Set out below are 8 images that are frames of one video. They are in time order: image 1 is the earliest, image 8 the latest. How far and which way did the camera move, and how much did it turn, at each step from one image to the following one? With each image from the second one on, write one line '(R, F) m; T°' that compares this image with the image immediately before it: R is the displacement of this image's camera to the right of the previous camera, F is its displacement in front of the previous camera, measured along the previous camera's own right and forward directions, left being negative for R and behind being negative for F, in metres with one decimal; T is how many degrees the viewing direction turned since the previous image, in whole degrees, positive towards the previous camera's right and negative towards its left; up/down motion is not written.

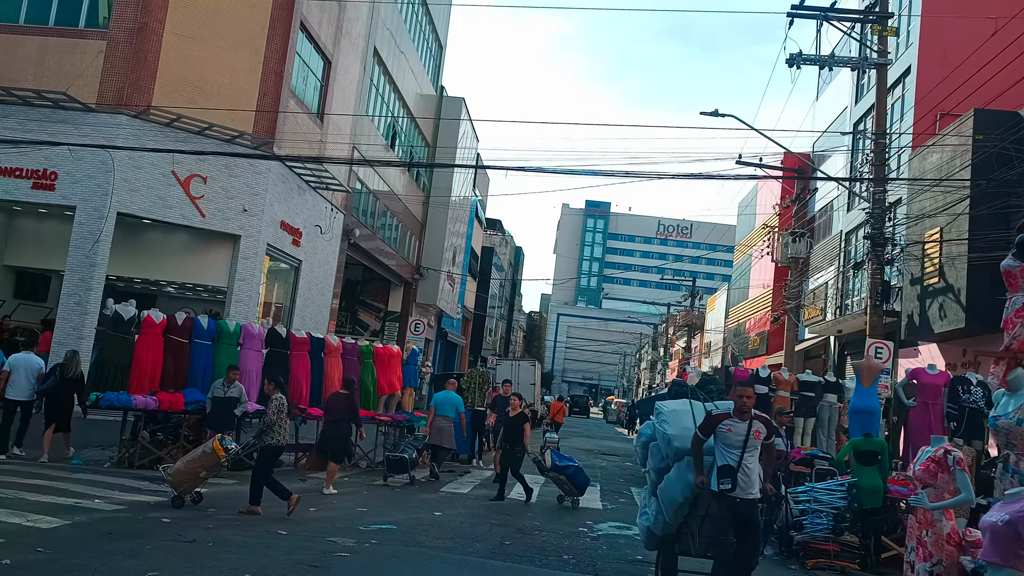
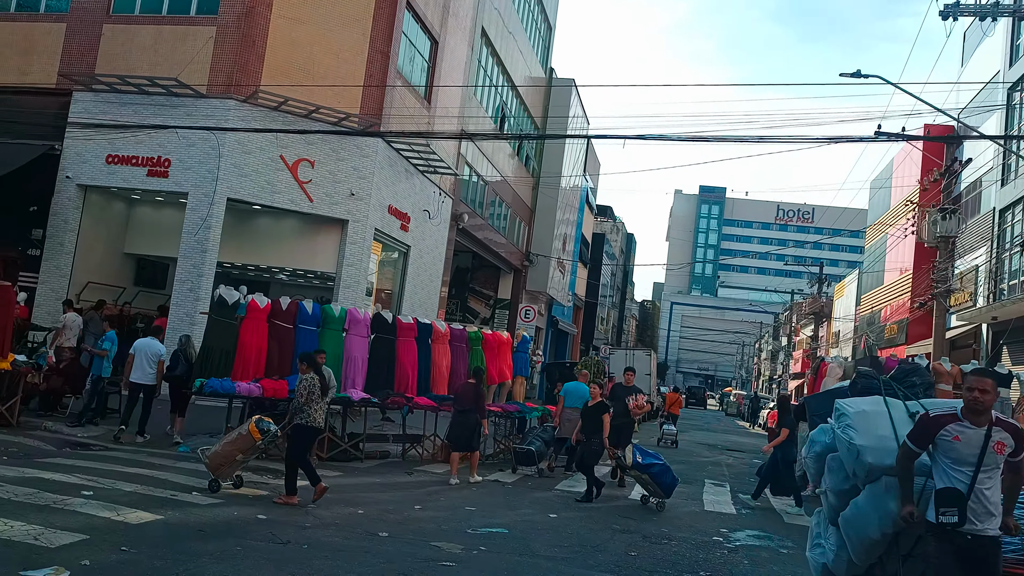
(-0.2, +1.1) m; -8°
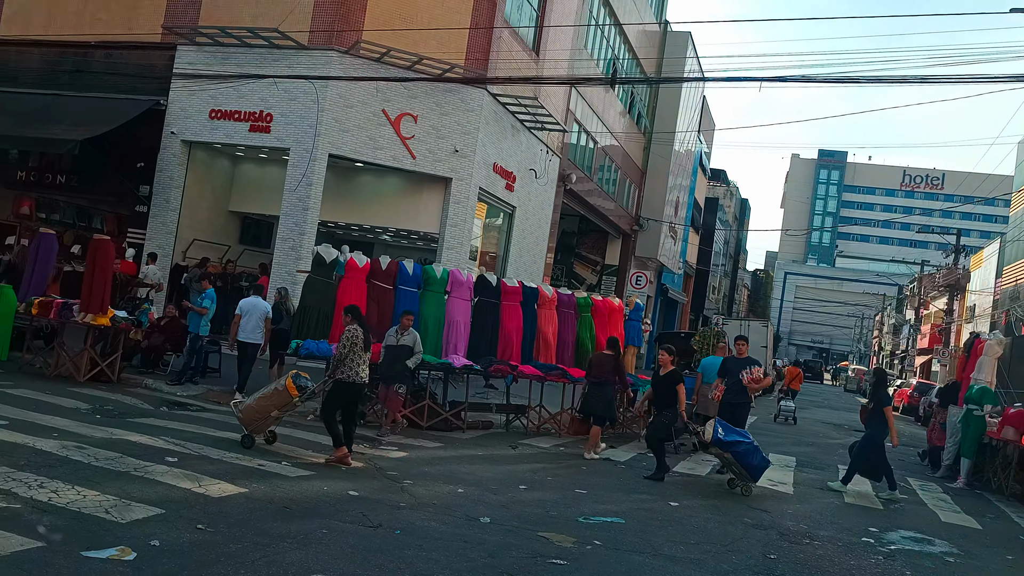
(-0.2, +1.1) m; -7°
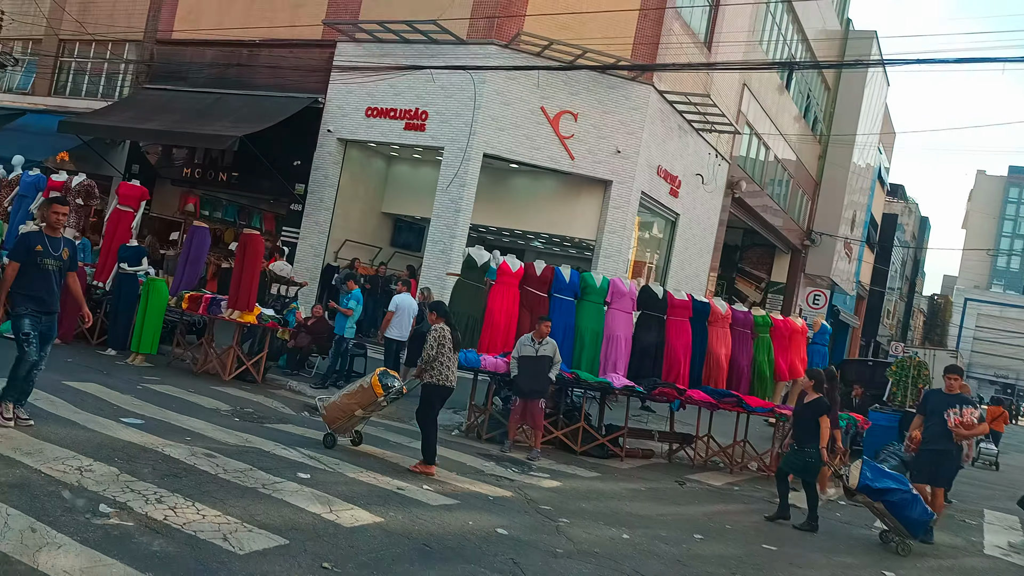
(-0.4, +1.2) m; -10°
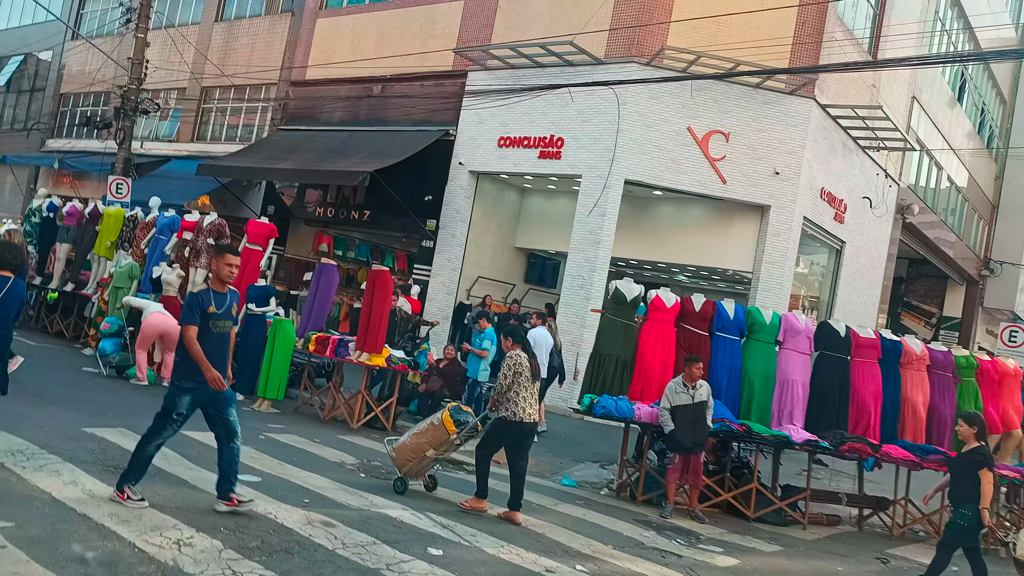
(-0.3, +1.2) m; -9°
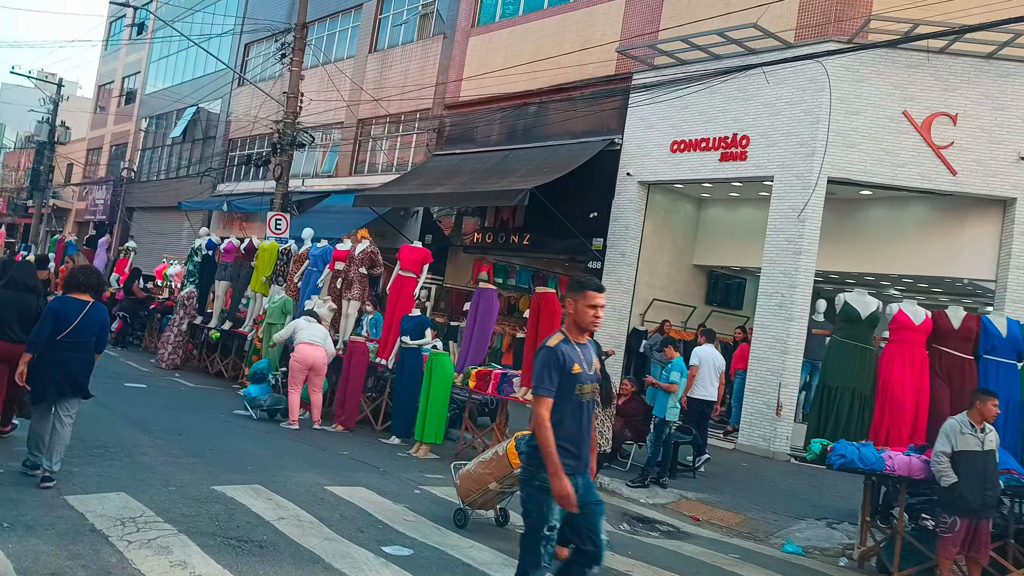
(-0.4, +1.6) m; -11°
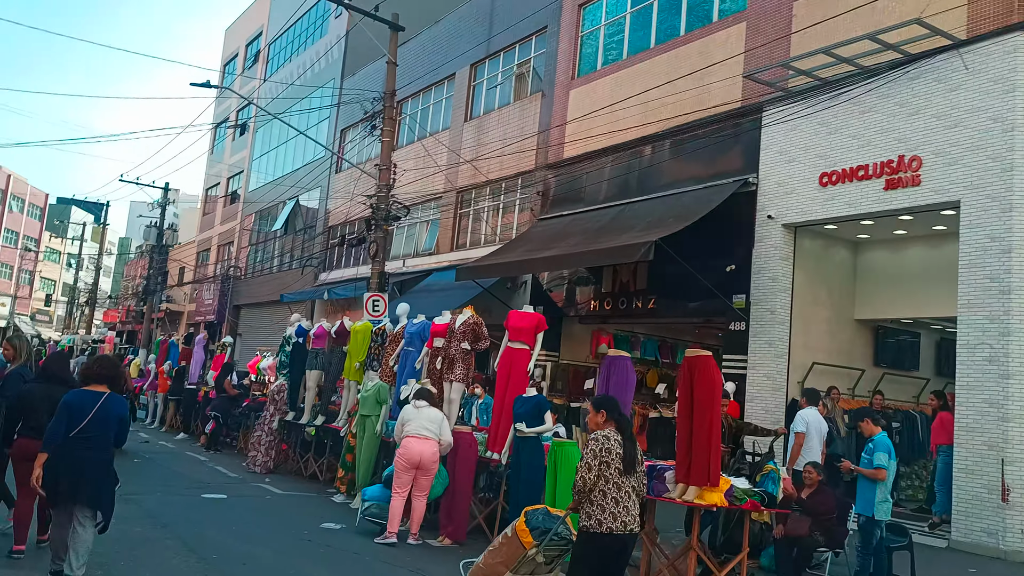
(-0.3, +1.9) m; -7°
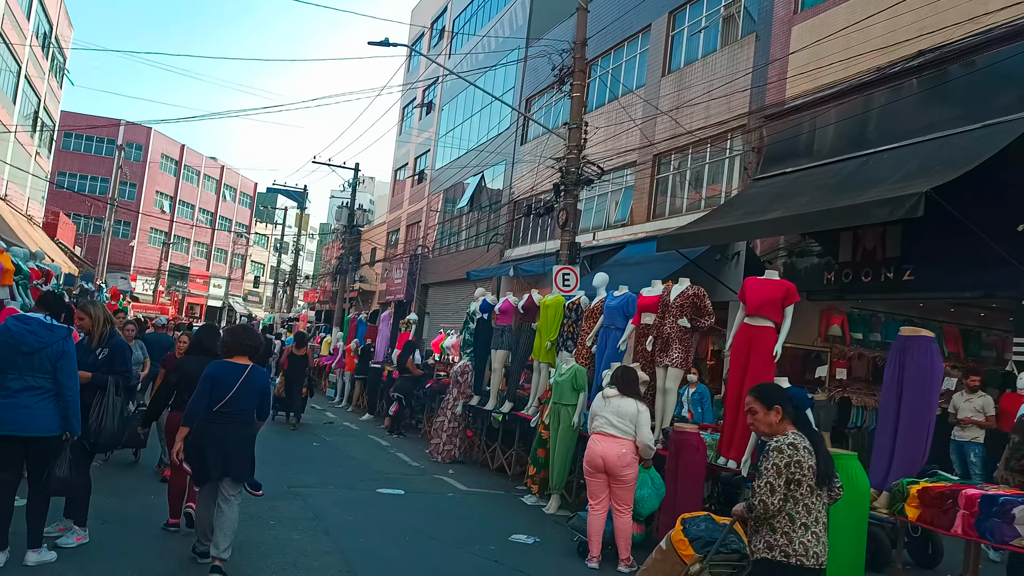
(-0.4, +1.8) m; -13°
